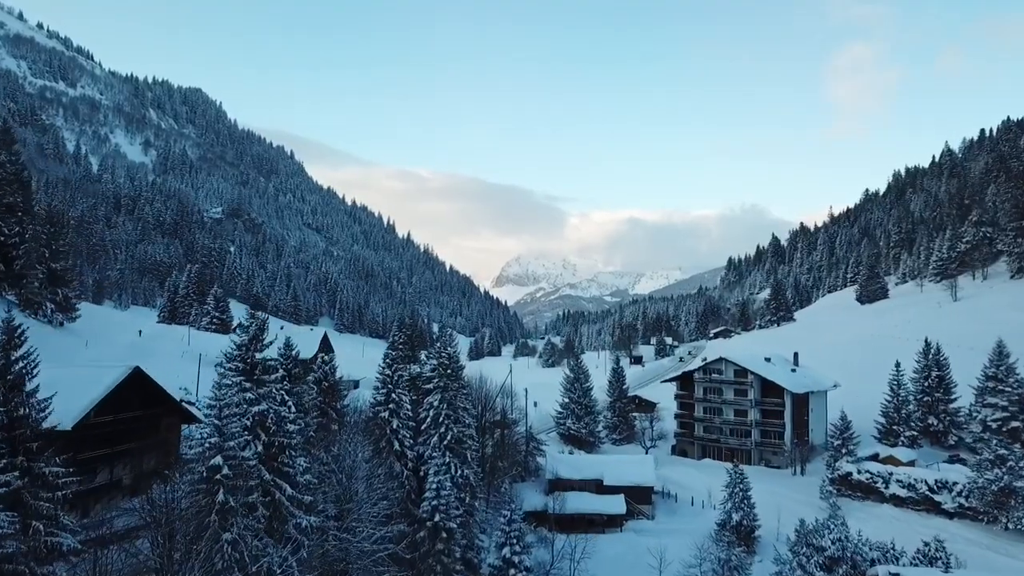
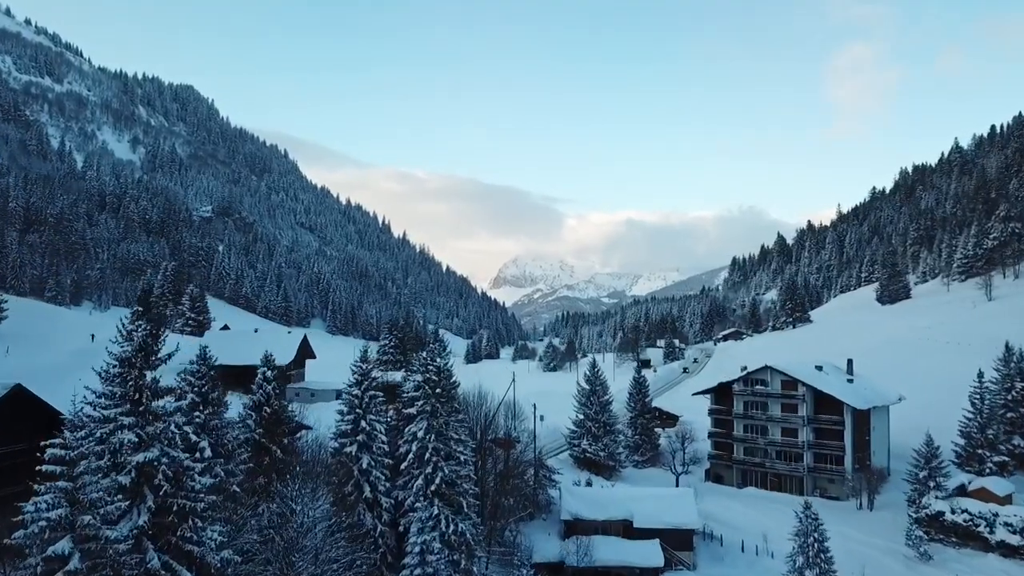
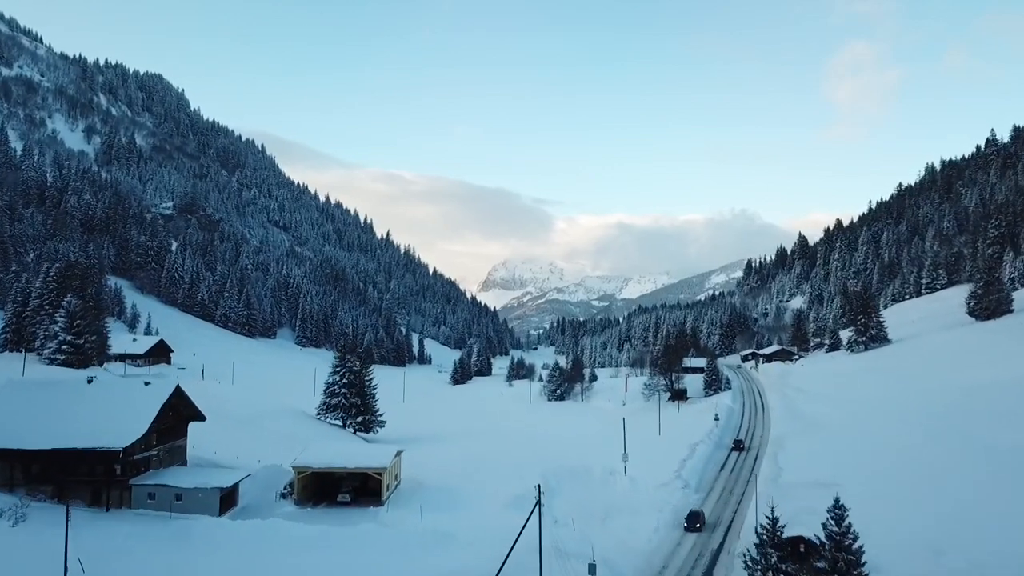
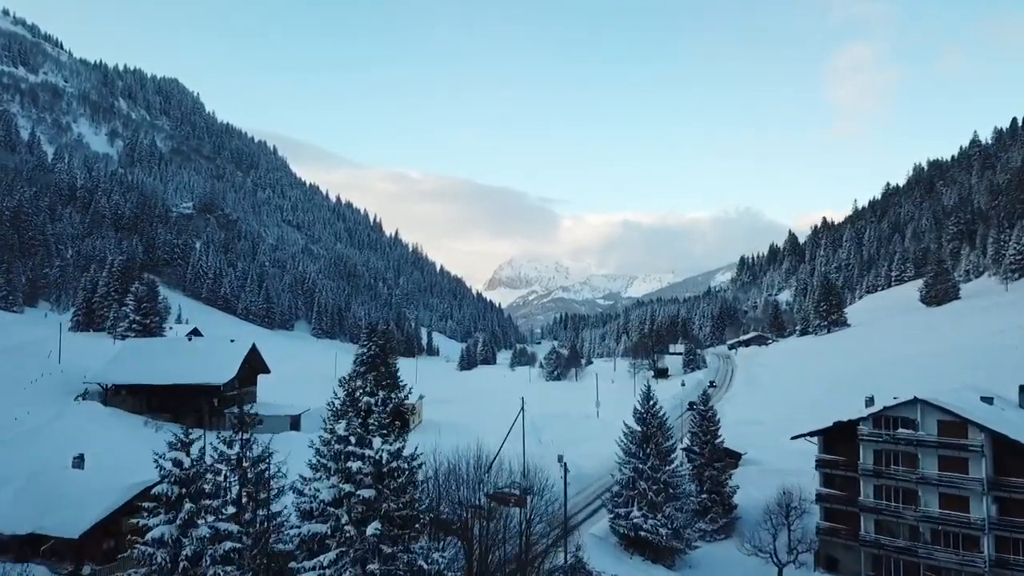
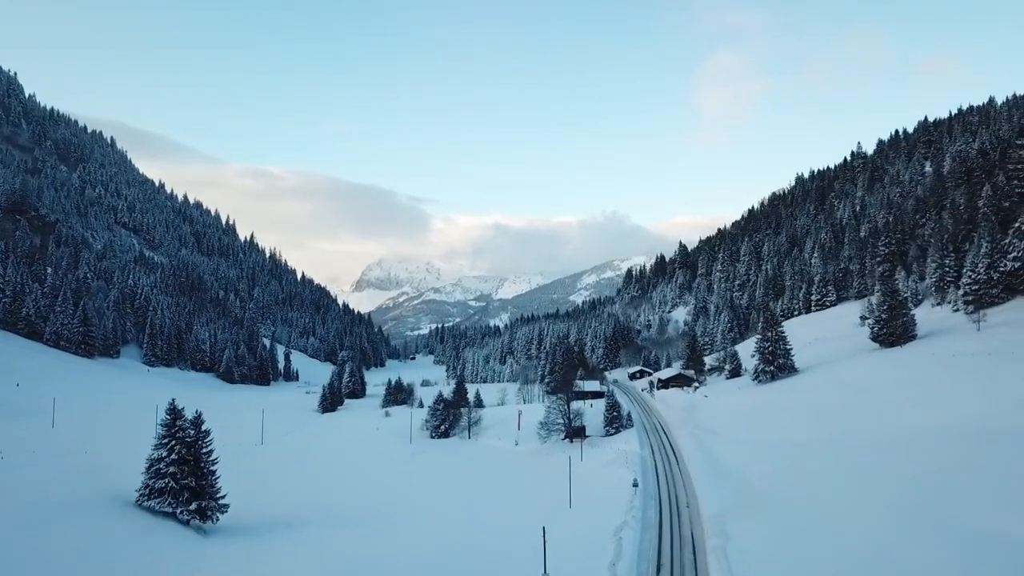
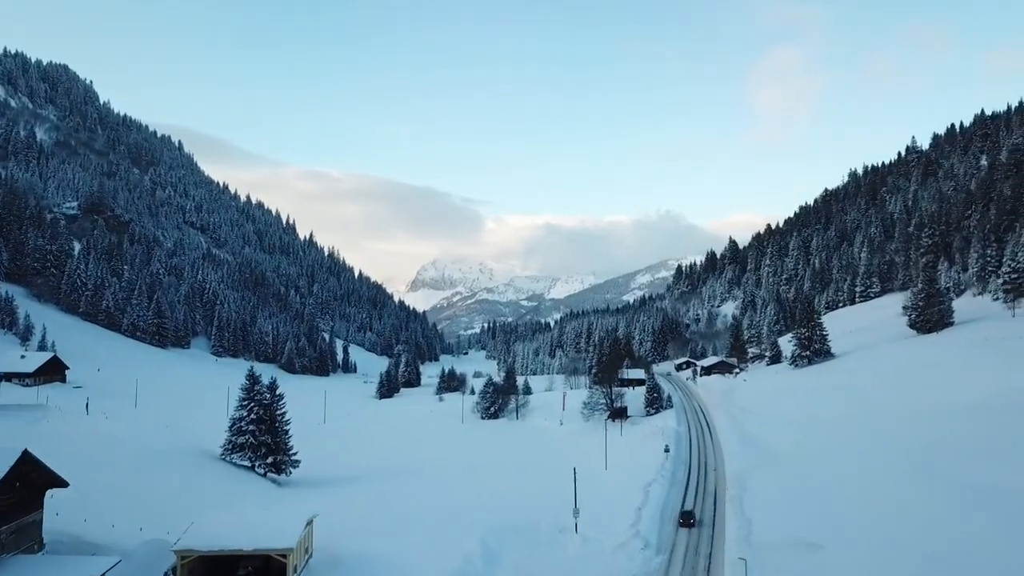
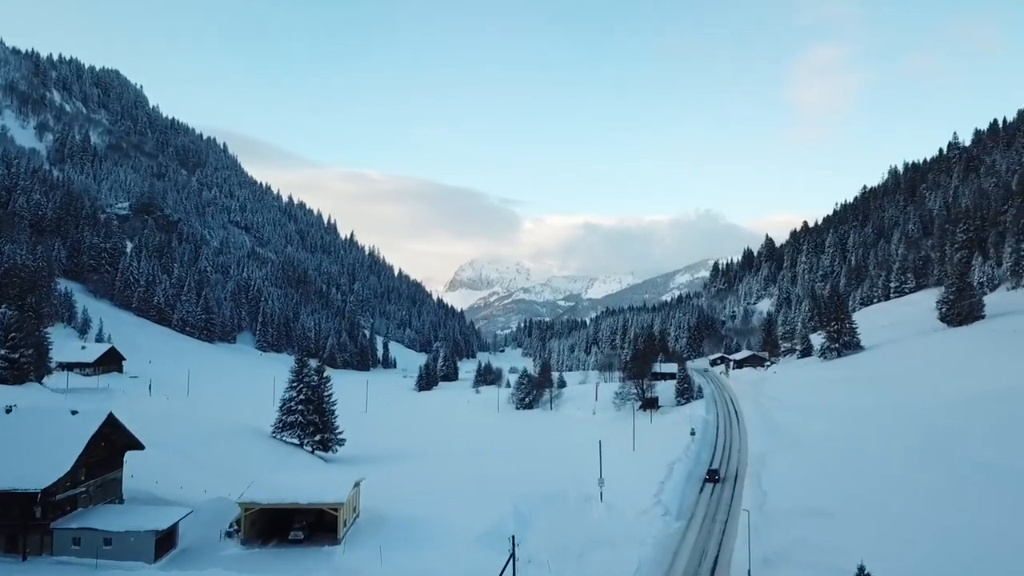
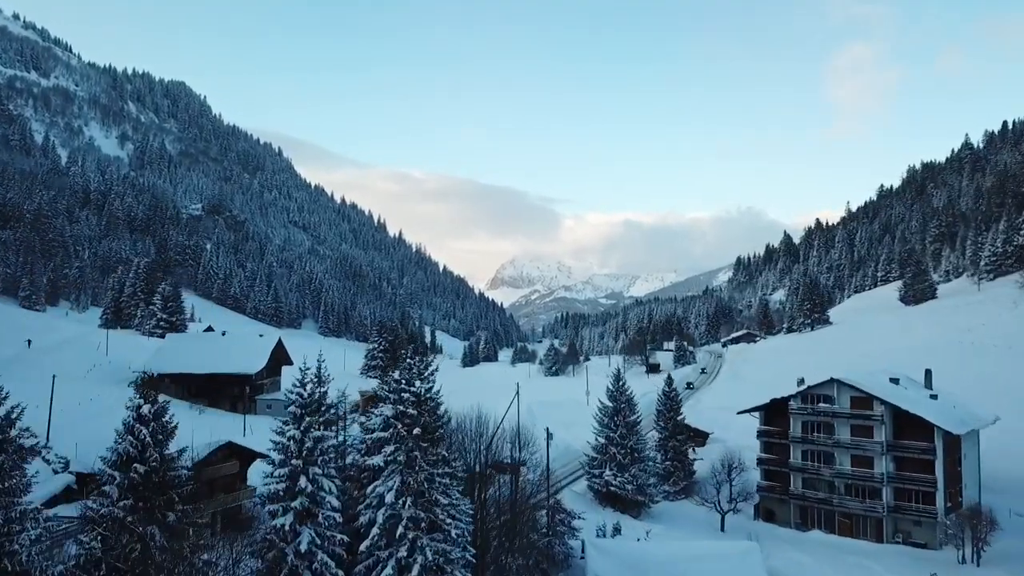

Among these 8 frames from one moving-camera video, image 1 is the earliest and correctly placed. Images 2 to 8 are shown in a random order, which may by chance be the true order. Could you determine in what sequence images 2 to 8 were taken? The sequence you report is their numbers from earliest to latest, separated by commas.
2, 8, 4, 3, 7, 6, 5
